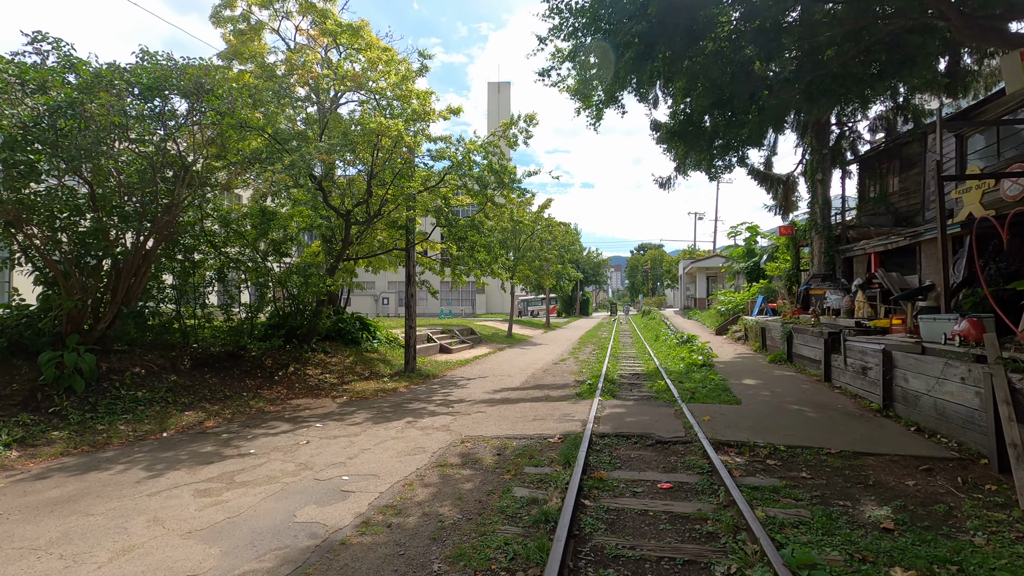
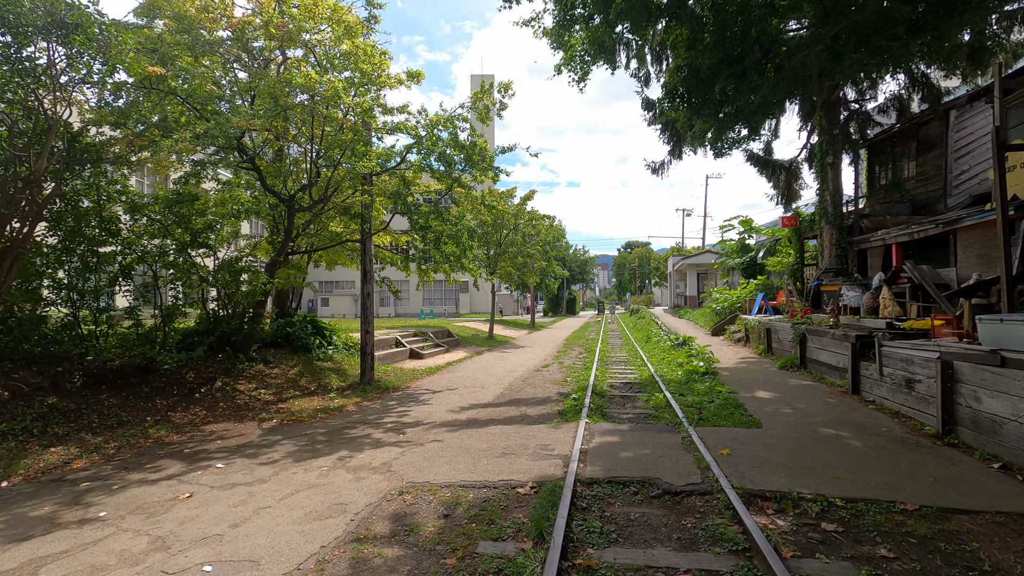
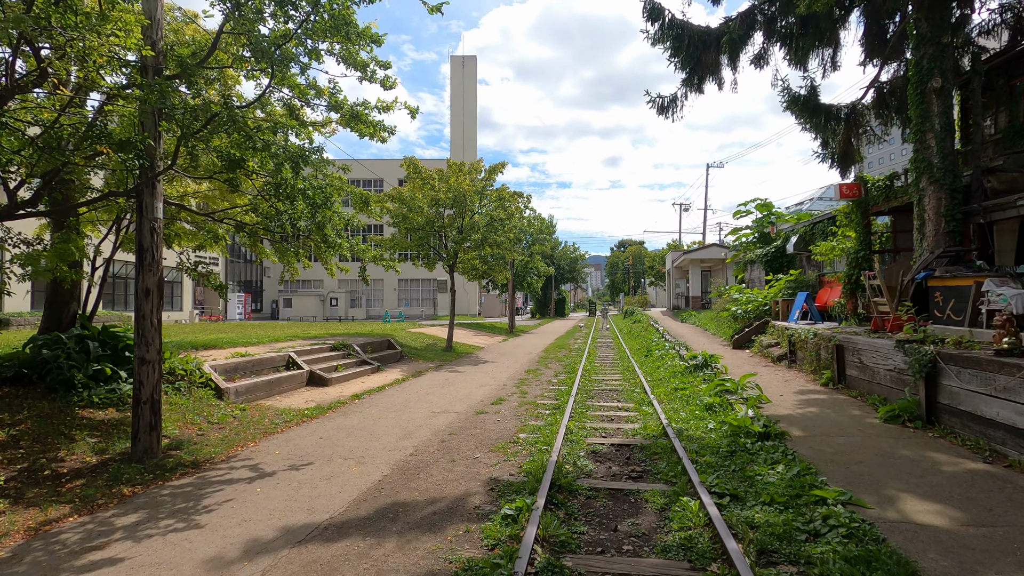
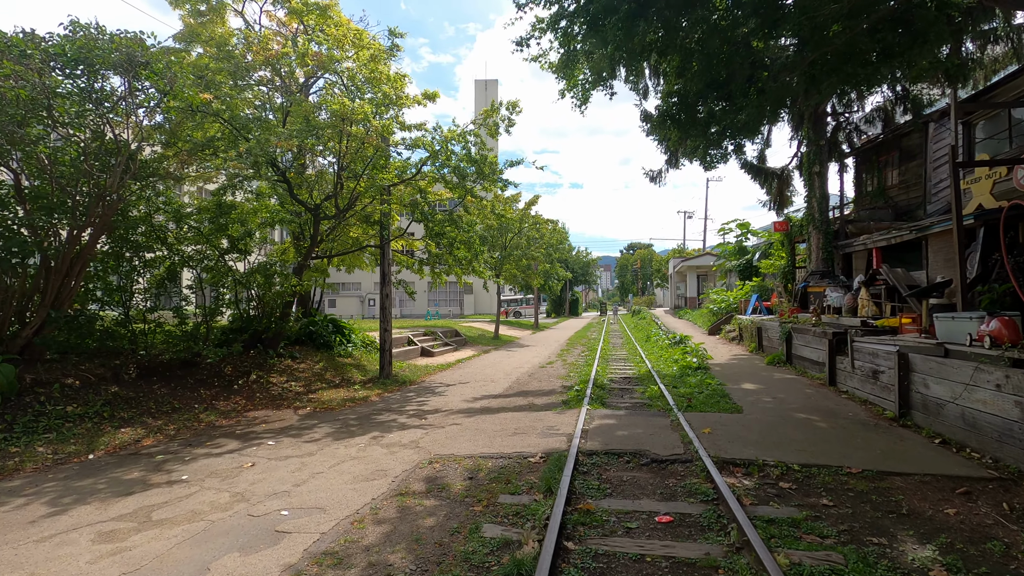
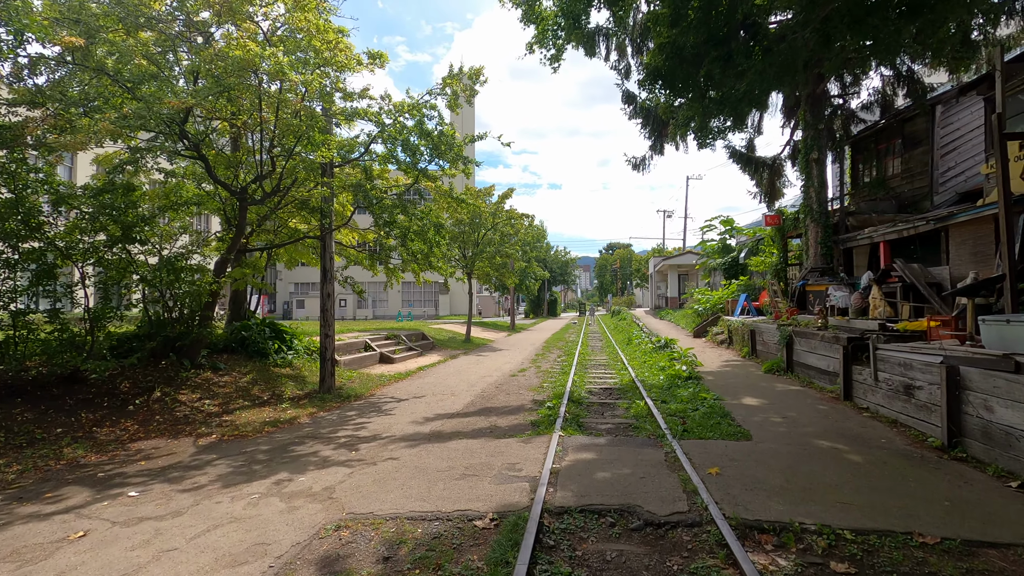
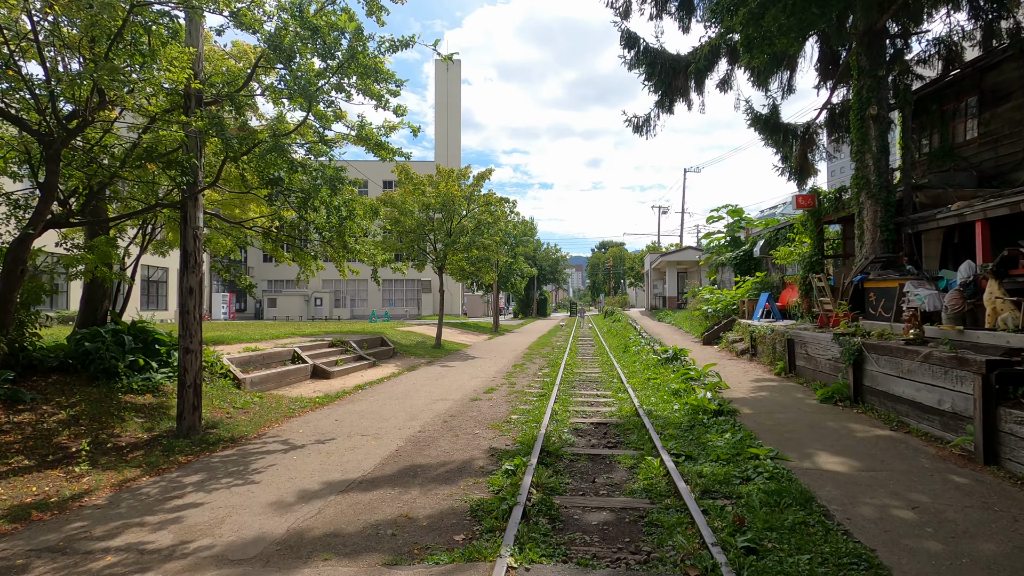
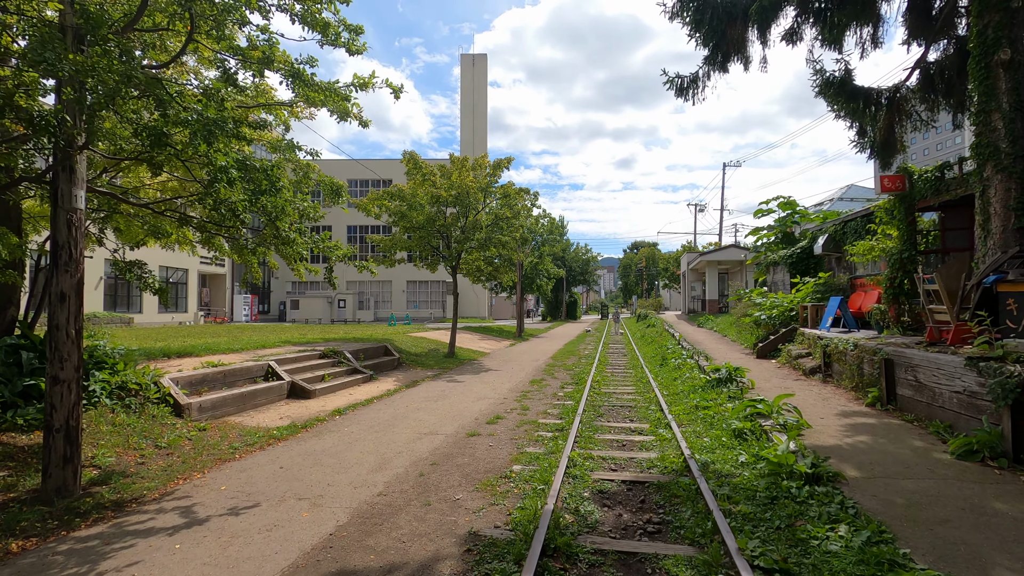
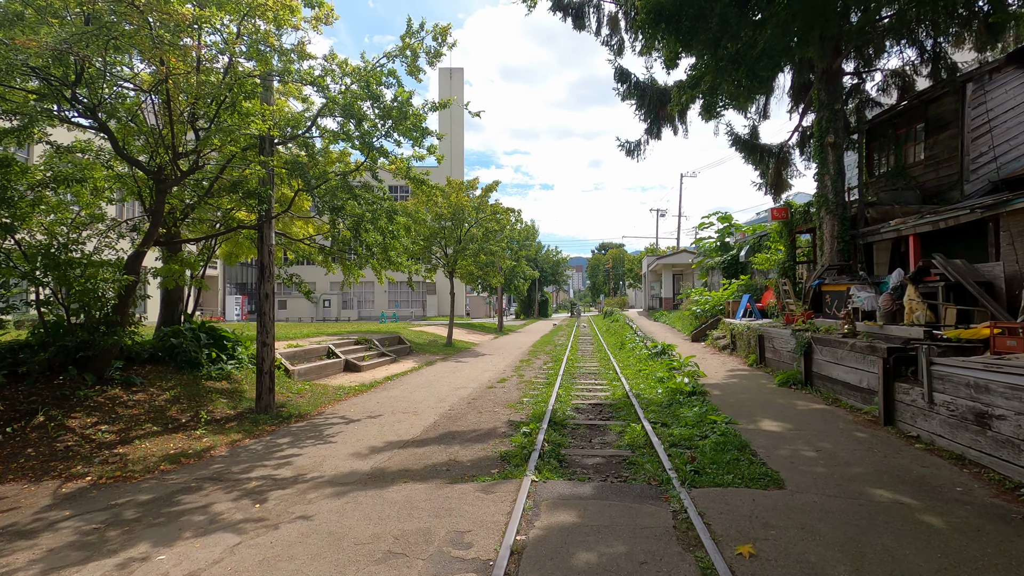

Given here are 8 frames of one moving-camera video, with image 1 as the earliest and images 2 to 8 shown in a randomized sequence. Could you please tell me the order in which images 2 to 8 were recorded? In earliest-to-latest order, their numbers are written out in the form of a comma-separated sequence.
4, 2, 5, 8, 6, 3, 7
